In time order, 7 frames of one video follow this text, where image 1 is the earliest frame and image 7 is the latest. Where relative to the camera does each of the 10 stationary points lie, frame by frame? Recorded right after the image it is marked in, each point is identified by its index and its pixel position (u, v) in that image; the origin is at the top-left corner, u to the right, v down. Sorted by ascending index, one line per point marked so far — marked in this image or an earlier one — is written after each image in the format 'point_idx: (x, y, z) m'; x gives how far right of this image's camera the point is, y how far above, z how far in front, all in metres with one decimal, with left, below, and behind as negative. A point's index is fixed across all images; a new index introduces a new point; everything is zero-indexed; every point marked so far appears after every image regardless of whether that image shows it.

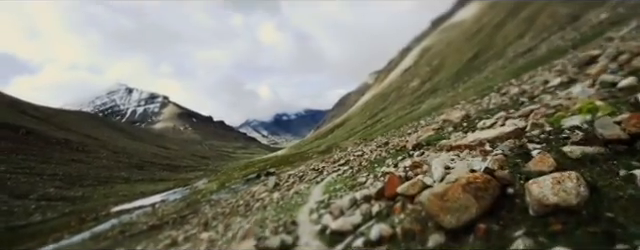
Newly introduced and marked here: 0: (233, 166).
0: (-2.1, -1.1, +14.9) m
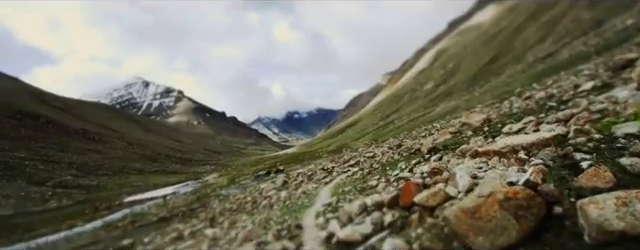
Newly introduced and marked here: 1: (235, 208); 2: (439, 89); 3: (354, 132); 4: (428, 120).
0: (-1.9, -1.0, +14.5) m
1: (-1.8, -1.9, +12.9) m
2: (+3.2, +1.0, +15.6) m
3: (+0.9, -0.2, +15.1) m
4: (+2.8, +0.1, +14.5) m
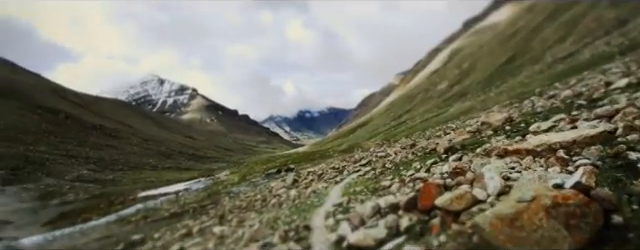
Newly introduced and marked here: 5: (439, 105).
0: (-1.6, -0.9, +14.3) m
1: (-1.6, -1.8, +12.6) m
2: (+3.5, +1.0, +15.2) m
3: (+1.2, -0.2, +14.8) m
4: (+3.0, +0.1, +14.2) m
5: (+3.1, +0.5, +14.9) m
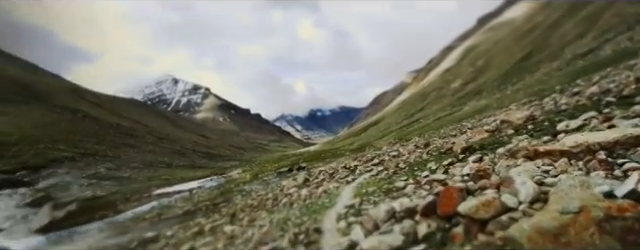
0: (-1.4, -0.8, +14.1) m
1: (-1.3, -1.7, +12.4) m
2: (+3.8, +1.0, +14.9) m
3: (+1.4, -0.2, +14.5) m
4: (+3.3, +0.1, +13.9) m
5: (+3.4, +0.6, +14.6) m
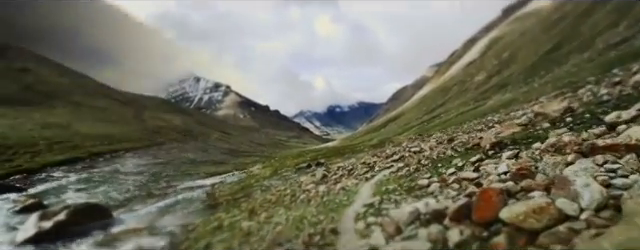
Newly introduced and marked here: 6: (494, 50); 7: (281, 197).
0: (-0.9, -0.7, +13.7) m
1: (-1.0, -1.6, +12.1) m
2: (+4.3, +1.1, +14.4) m
3: (+1.9, 0.0, +14.1) m
4: (+3.7, +0.3, +13.4) m
5: (+3.8, +0.7, +14.0) m
6: (+4.6, +2.0, +15.5) m
7: (-0.8, -1.5, +12.0) m
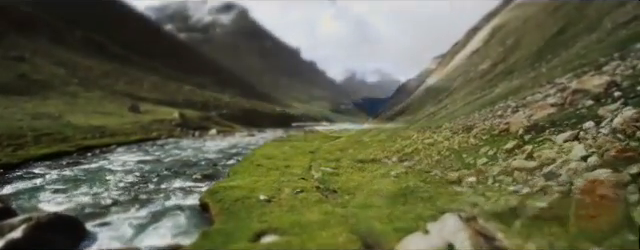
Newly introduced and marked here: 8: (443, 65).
0: (-0.7, -0.6, +13.1) m
1: (-0.8, -1.5, +11.4) m
2: (+4.5, +1.3, +13.7) m
3: (+2.1, +0.1, +13.4) m
4: (+3.9, +0.4, +12.7) m
5: (+4.0, +0.9, +13.3) m
6: (+4.8, +2.2, +14.8) m
7: (-0.6, -1.4, +11.4) m
8: (+3.3, +1.5, +14.4) m
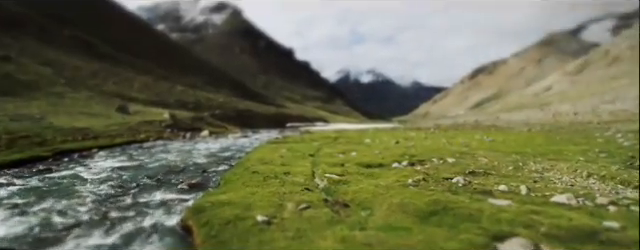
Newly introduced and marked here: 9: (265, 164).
0: (-0.8, -0.6, +12.4) m
1: (-0.8, -1.5, +10.7) m
2: (+4.4, +1.3, +13.0) m
3: (+2.0, +0.1, +12.7) m
4: (+3.9, +0.4, +12.0) m
5: (+4.0, +0.9, +12.7) m
6: (+4.7, +2.3, +14.1) m
7: (-0.6, -1.4, +10.6) m
8: (+3.2, +1.6, +13.7) m
9: (-1.1, -0.7, +12.0) m
